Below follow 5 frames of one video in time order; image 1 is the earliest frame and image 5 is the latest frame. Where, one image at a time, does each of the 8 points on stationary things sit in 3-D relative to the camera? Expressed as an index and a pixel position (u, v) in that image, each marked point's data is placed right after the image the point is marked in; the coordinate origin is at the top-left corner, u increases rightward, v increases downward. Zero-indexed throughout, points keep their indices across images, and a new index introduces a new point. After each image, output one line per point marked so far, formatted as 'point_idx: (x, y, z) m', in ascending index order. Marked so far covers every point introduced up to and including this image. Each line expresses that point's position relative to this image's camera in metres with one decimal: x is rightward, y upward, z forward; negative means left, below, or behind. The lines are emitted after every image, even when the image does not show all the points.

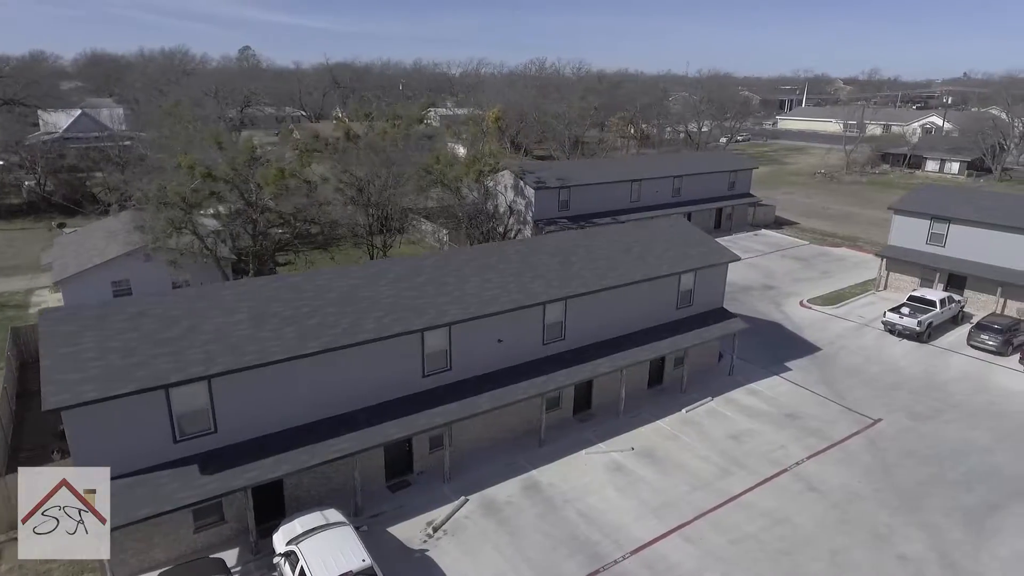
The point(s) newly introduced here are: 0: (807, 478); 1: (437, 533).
0: (+7.6, -4.9, +16.8) m
1: (-1.7, -5.4, +14.3) m
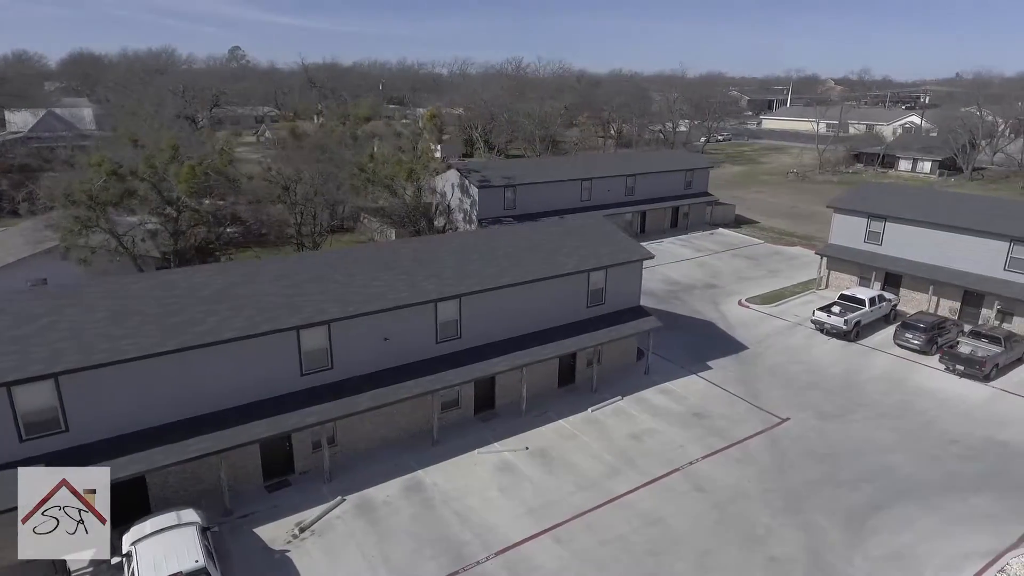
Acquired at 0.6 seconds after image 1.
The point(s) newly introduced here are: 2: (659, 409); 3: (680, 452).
0: (+4.7, -4.9, +16.6) m
1: (-4.6, -5.4, +14.1) m
2: (+4.5, -3.7, +20.0) m
3: (+4.6, -4.5, +17.7) m
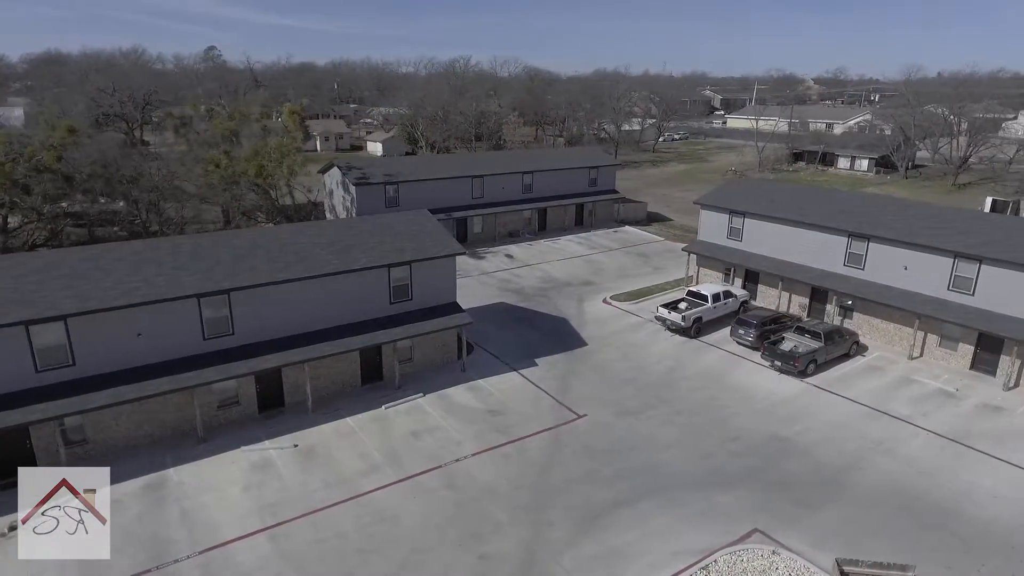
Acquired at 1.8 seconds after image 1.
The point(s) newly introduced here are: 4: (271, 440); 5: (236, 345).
0: (-1.5, -4.7, +16.4) m
1: (-10.7, -5.3, +13.9) m
2: (-1.7, -3.6, +19.7) m
3: (-1.6, -4.4, +17.5) m
4: (-6.5, -4.1, +17.6) m
5: (-7.6, -1.6, +17.9) m
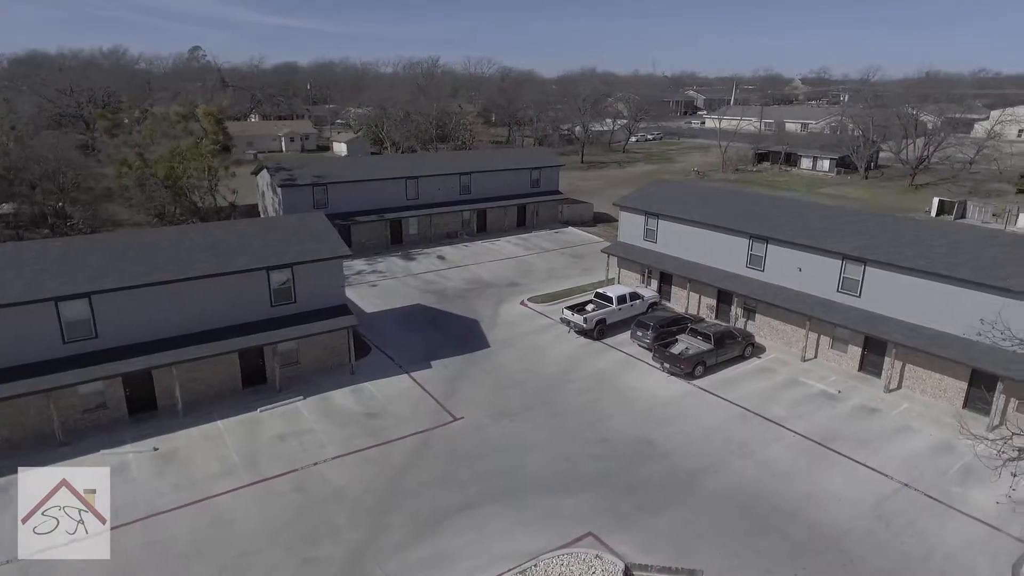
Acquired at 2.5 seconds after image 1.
0: (-5.2, -4.8, +16.4) m
1: (-14.4, -5.3, +13.8) m
2: (-5.4, -3.7, +19.7) m
3: (-5.3, -4.4, +17.5) m
4: (-10.2, -4.2, +17.5) m
5: (-11.3, -1.6, +17.9) m
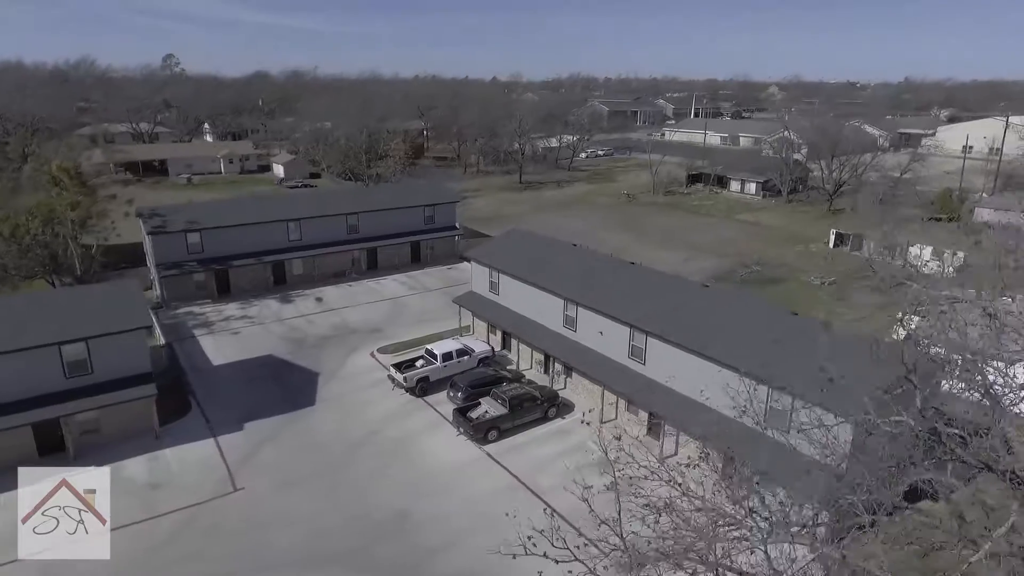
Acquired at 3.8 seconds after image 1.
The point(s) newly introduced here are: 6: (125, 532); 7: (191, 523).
0: (-12.1, -7.2, +17.1) m
1: (-21.3, -7.7, +14.5) m
2: (-12.3, -6.0, +20.4) m
3: (-12.2, -6.8, +18.2) m
4: (-17.1, -6.6, +18.2) m
5: (-18.2, -4.0, +18.6) m
6: (-10.9, -6.9, +18.2) m
7: (-9.2, -6.8, +18.6) m
